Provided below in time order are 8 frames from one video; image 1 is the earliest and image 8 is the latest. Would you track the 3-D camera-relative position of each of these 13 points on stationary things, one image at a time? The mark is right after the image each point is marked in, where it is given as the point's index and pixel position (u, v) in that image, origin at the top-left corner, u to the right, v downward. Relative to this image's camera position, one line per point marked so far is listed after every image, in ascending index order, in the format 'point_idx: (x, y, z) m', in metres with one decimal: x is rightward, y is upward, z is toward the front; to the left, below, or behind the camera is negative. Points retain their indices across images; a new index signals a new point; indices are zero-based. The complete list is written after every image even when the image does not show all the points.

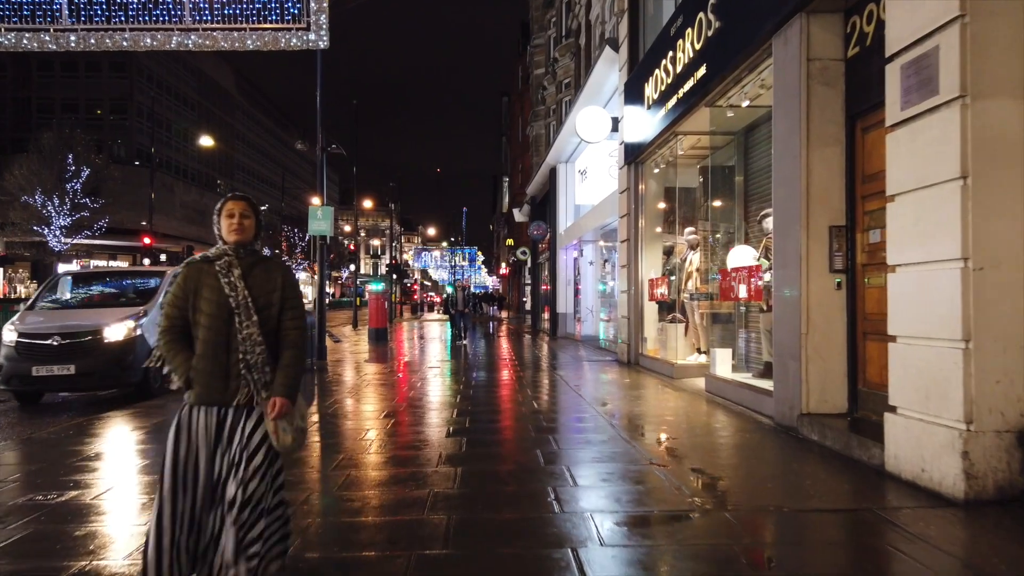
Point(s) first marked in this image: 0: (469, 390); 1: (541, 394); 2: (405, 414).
0: (-0.6, -1.6, +11.9) m
1: (+0.4, -1.5, +11.0) m
2: (-1.3, -1.6, +9.3) m
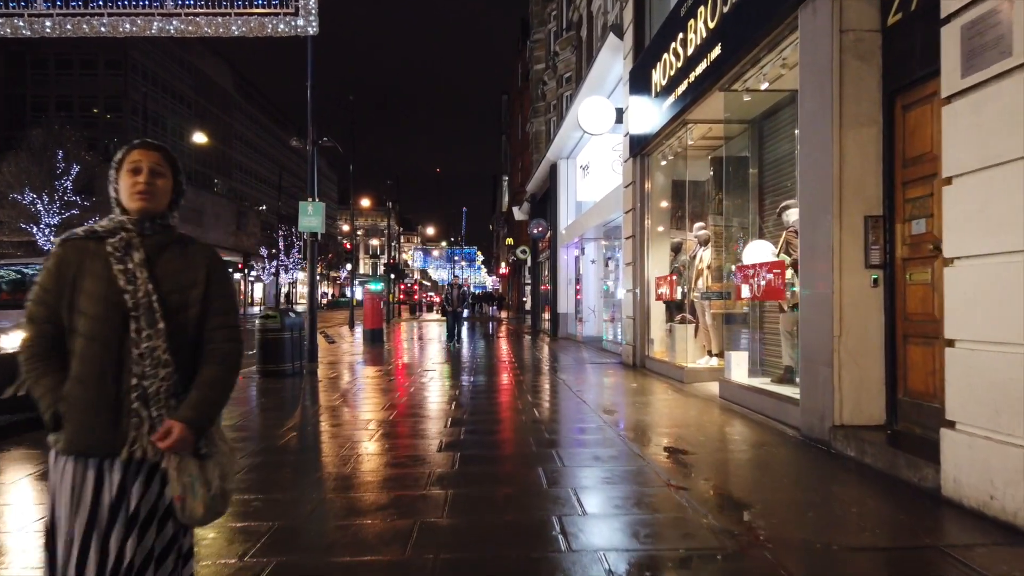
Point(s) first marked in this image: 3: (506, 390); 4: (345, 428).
0: (-0.7, -1.5, +11.2) m
1: (+0.4, -1.5, +10.3) m
2: (-1.3, -1.5, +8.7) m
3: (-0.1, -1.4, +11.5) m
4: (-1.8, -1.6, +8.4) m
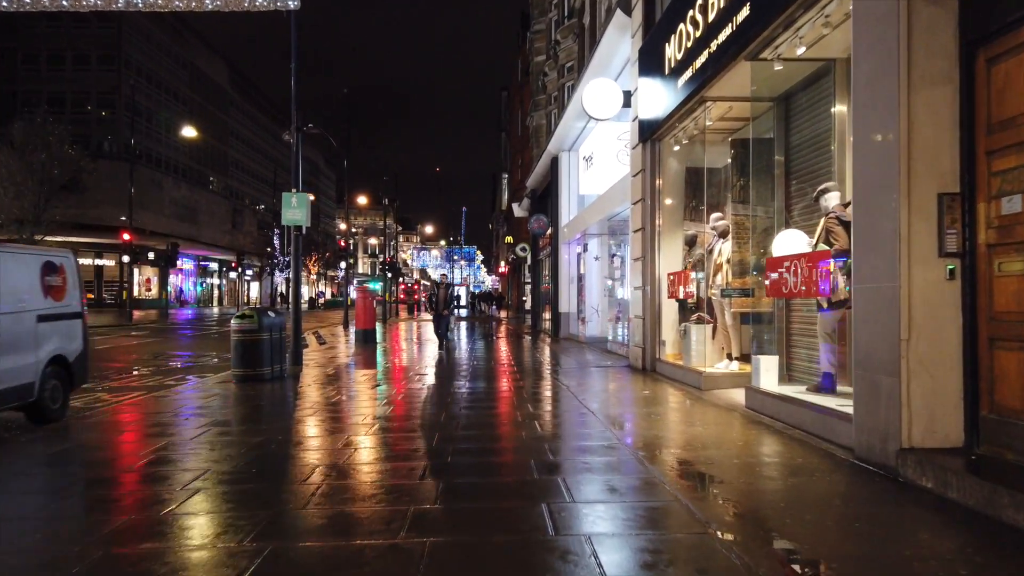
0: (-0.7, -1.5, +10.1) m
1: (+0.4, -1.4, +9.2) m
2: (-1.4, -1.5, +7.6) m
3: (-0.1, -1.4, +10.4) m
4: (-1.8, -1.5, +7.4) m
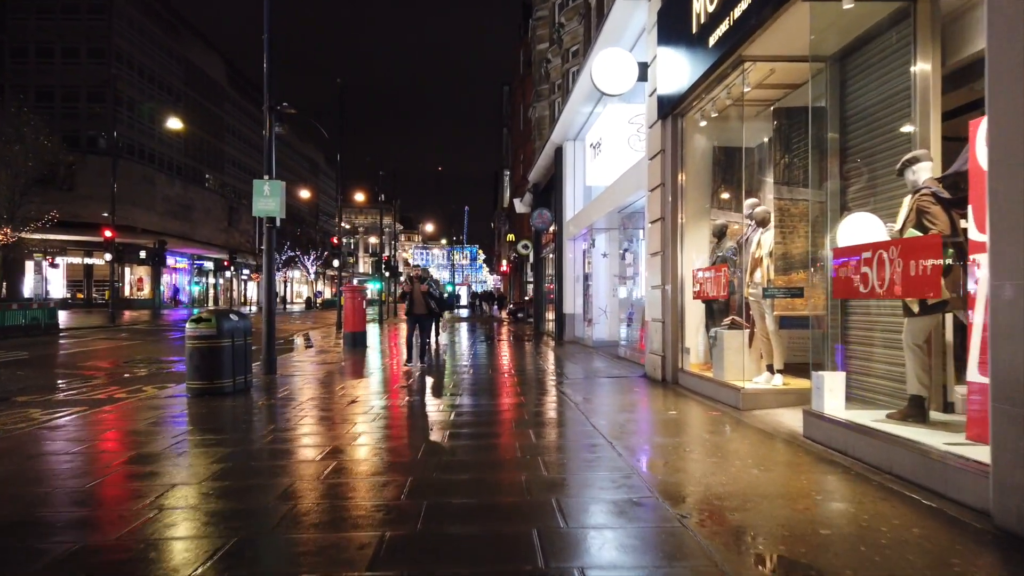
0: (-0.7, -1.5, +8.5) m
1: (+0.4, -1.4, +7.6) m
2: (-1.4, -1.5, +6.0) m
3: (-0.1, -1.4, +8.8) m
4: (-1.9, -1.5, +5.8) m
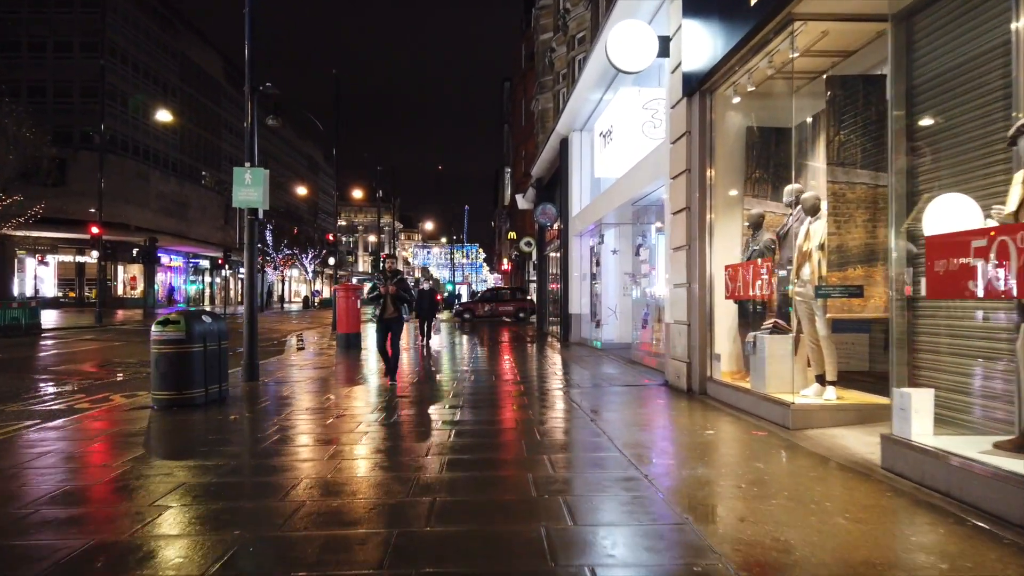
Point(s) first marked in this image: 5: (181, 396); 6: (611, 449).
0: (-0.6, -1.5, +7.4) m
1: (+0.4, -1.4, +6.5) m
2: (-1.3, -1.5, +4.8) m
3: (-0.1, -1.4, +7.7) m
4: (-1.8, -1.5, +4.6) m
5: (-3.9, -1.3, +9.0) m
6: (+0.8, -1.4, +6.5) m
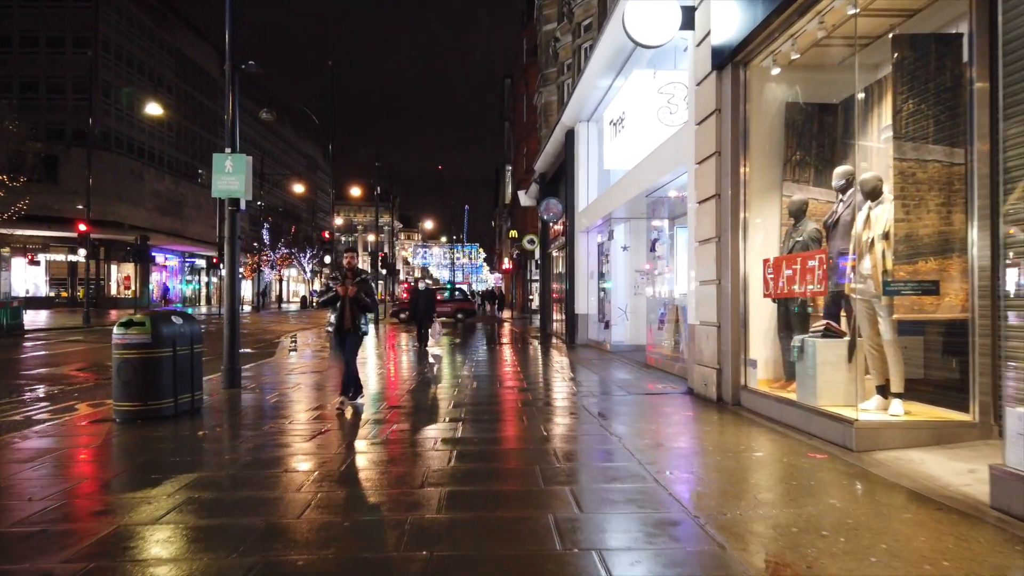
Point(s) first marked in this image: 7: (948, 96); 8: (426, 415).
0: (-0.5, -1.4, +6.3) m
1: (+0.5, -1.4, +5.5) m
2: (-1.2, -1.4, +3.8) m
3: (0.0, -1.3, +6.6) m
4: (-1.7, -1.5, +3.6) m
5: (-3.8, -1.3, +7.9) m
6: (+0.9, -1.4, +5.5) m
7: (+3.5, +1.5, +6.0) m
8: (-1.0, -1.4, +8.3) m
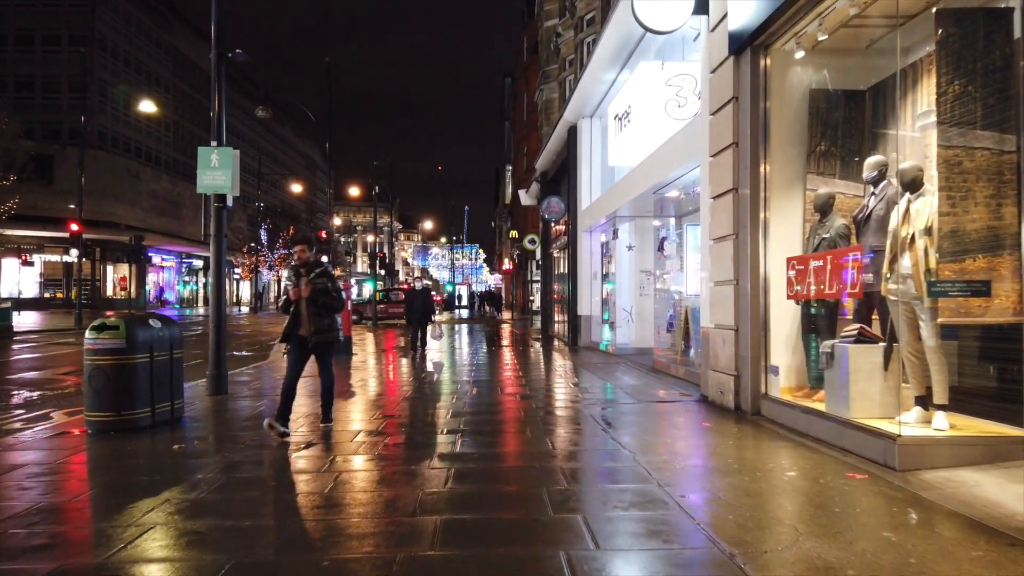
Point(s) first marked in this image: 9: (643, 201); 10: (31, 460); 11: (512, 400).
0: (-0.5, -1.4, +5.8) m
1: (+0.6, -1.4, +4.9) m
2: (-1.2, -1.5, +3.2) m
3: (+0.1, -1.3, +6.1) m
4: (-1.7, -1.5, +3.0) m
5: (-3.8, -1.3, +7.4) m
6: (+0.9, -1.4, +4.9) m
7: (+3.5, +1.5, +5.5) m
8: (-0.9, -1.4, +7.7) m
9: (+2.4, +1.6, +13.9) m
10: (-4.2, -1.5, +6.4) m
11: (0.0, -1.4, +9.6) m
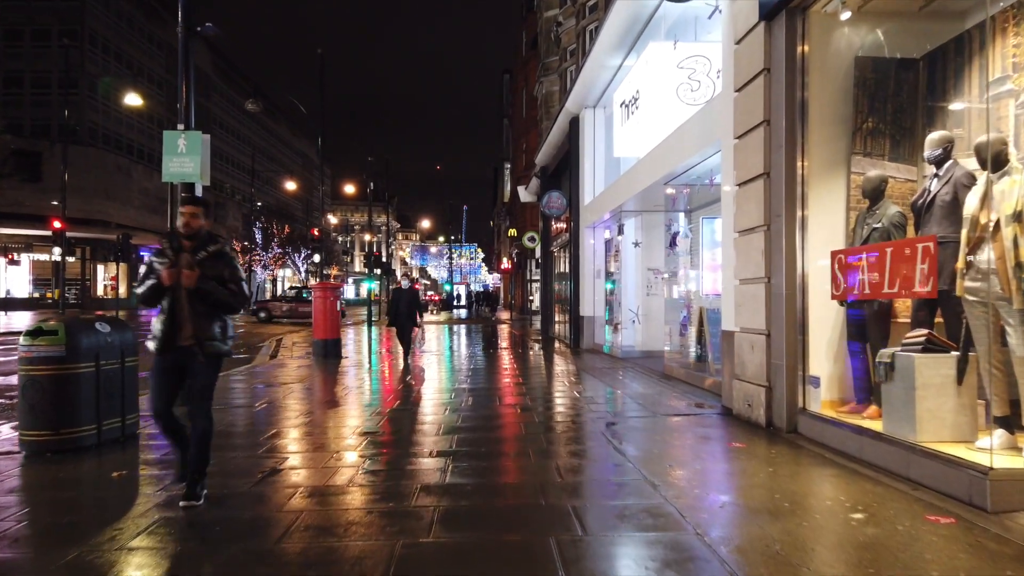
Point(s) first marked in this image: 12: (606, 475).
0: (-0.5, -1.4, +4.8) m
1: (+0.6, -1.4, +3.9) m
2: (-1.2, -1.4, +2.3) m
3: (+0.1, -1.3, +5.1) m
4: (-1.6, -1.5, +2.0) m
5: (-3.8, -1.3, +6.4) m
6: (+0.9, -1.4, +3.9) m
7: (+3.5, +1.6, +4.5) m
8: (-0.9, -1.4, +6.8) m
9: (+2.4, +1.6, +12.9) m
10: (-4.2, -1.5, +5.5) m
11: (0.0, -1.4, +8.6) m
12: (+0.7, -1.4, +5.5) m
